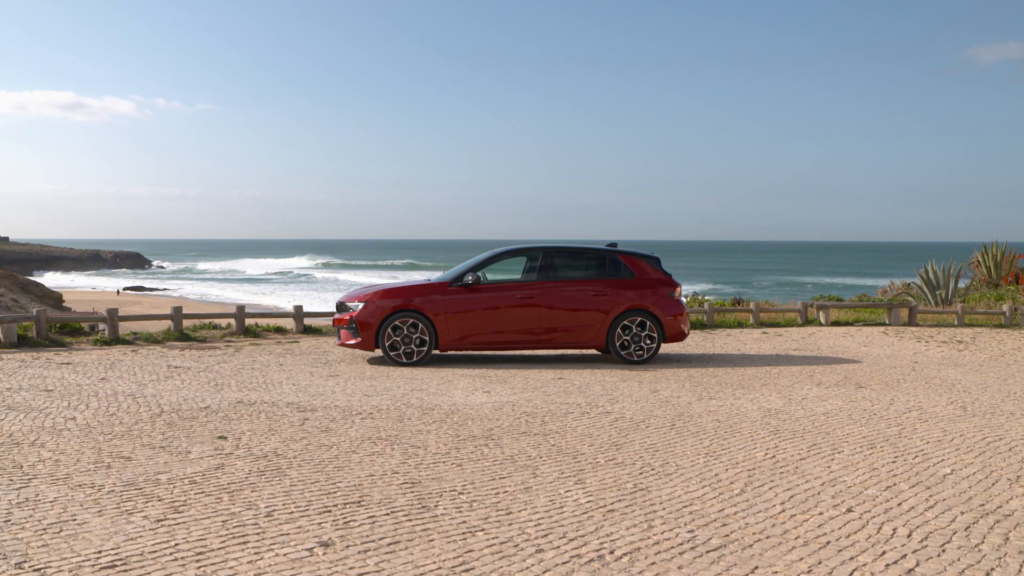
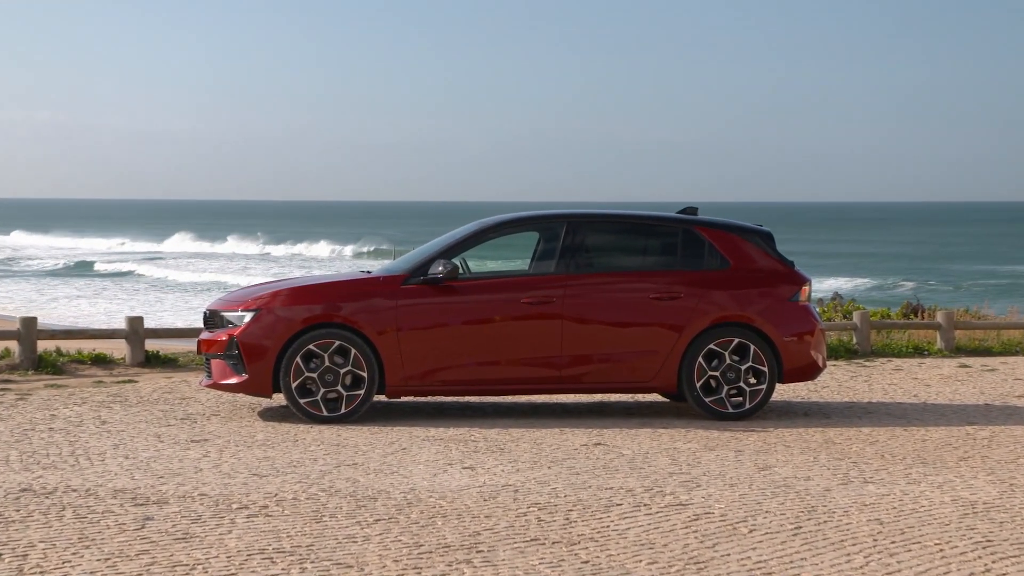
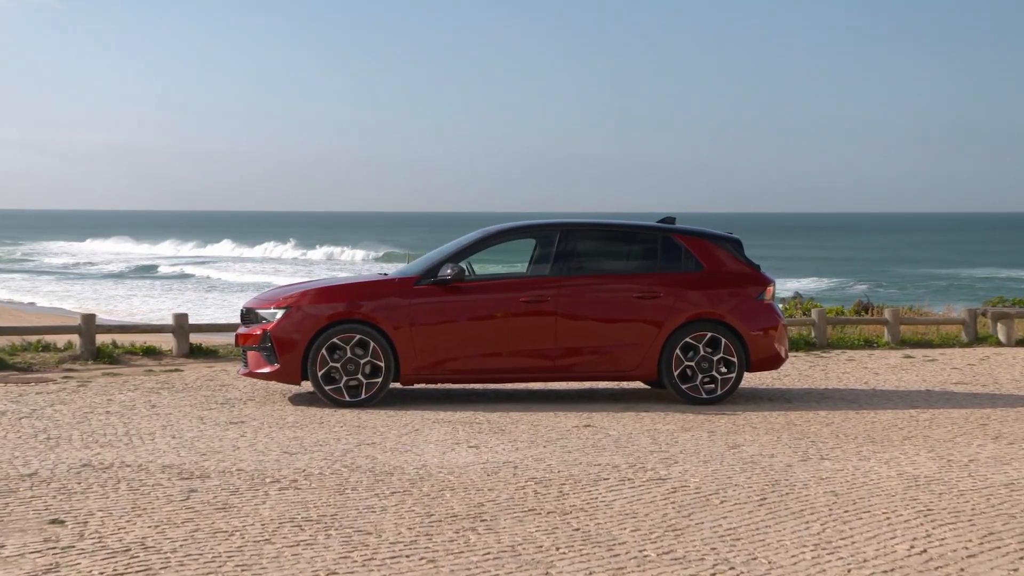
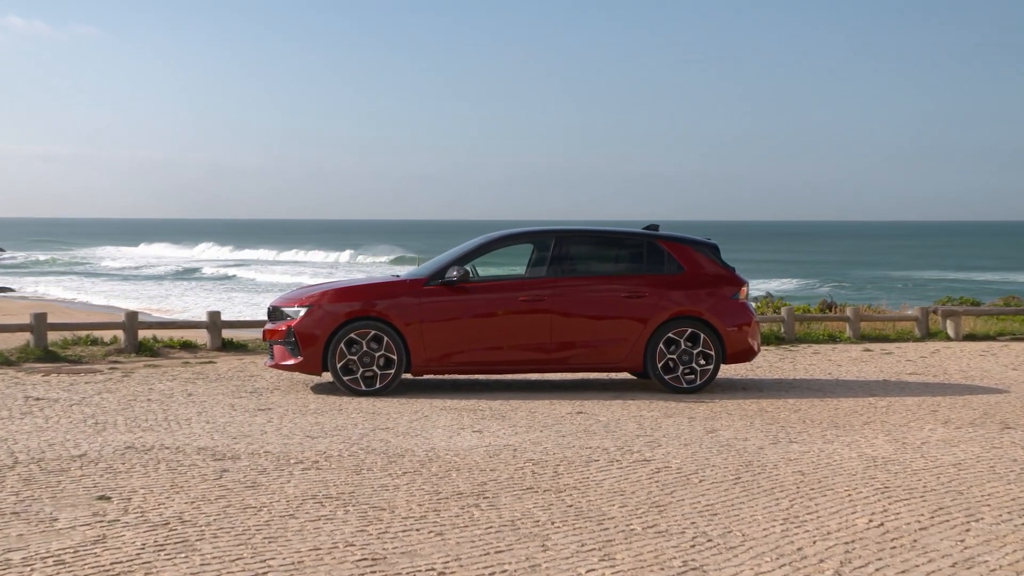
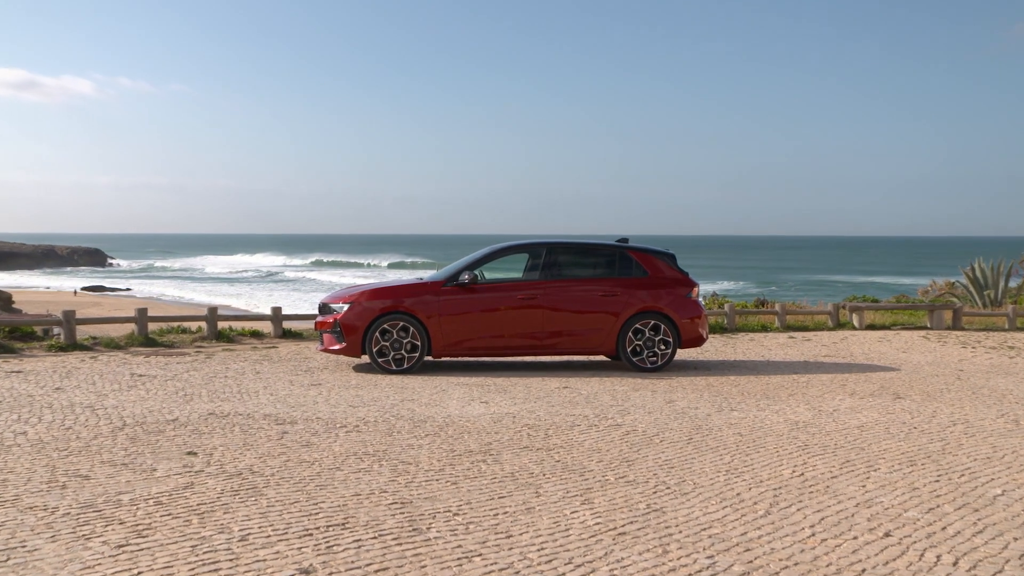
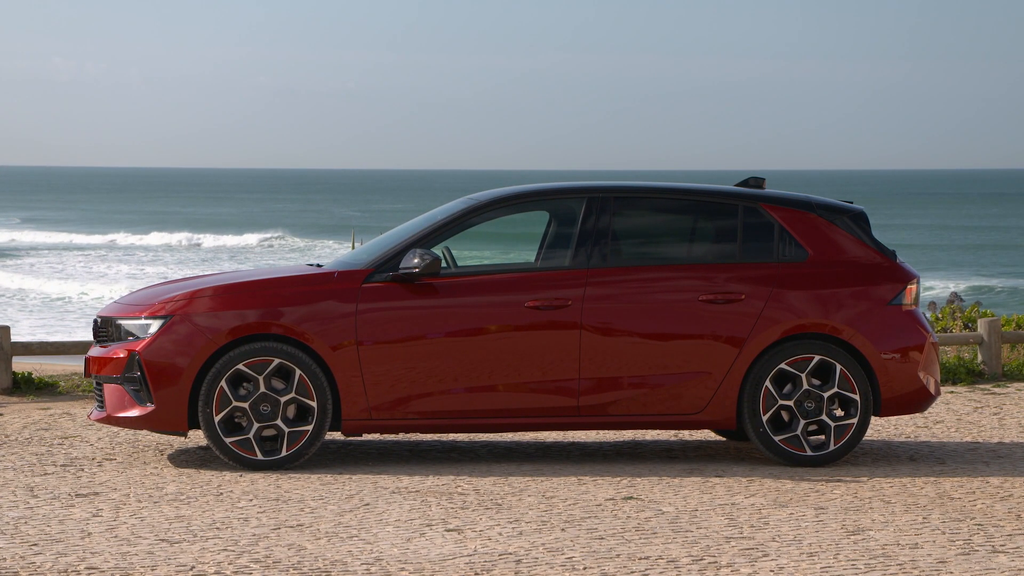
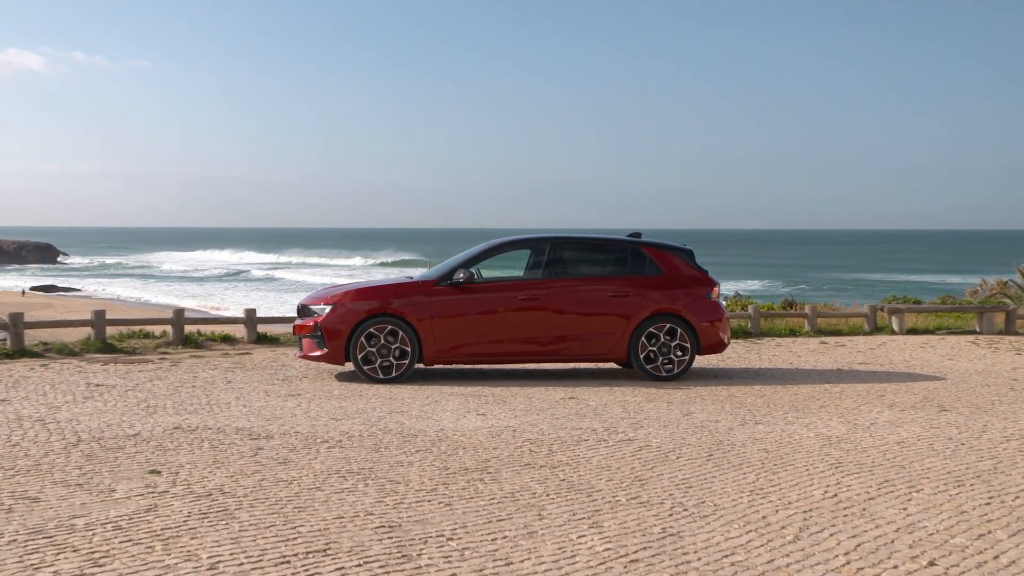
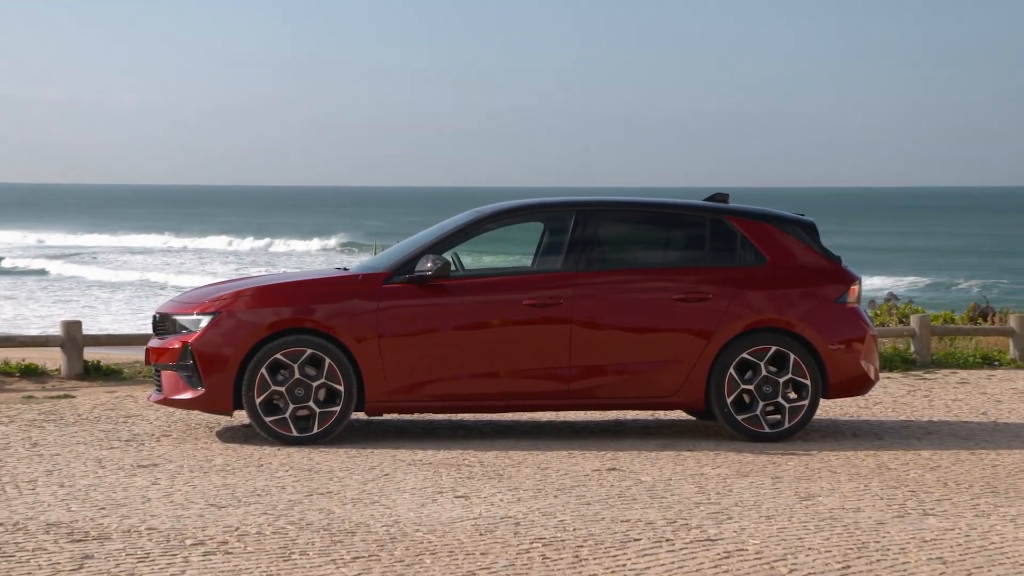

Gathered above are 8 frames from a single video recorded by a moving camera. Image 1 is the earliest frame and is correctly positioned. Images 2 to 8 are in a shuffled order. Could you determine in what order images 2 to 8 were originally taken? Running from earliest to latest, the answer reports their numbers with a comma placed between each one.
5, 7, 4, 3, 2, 8, 6
